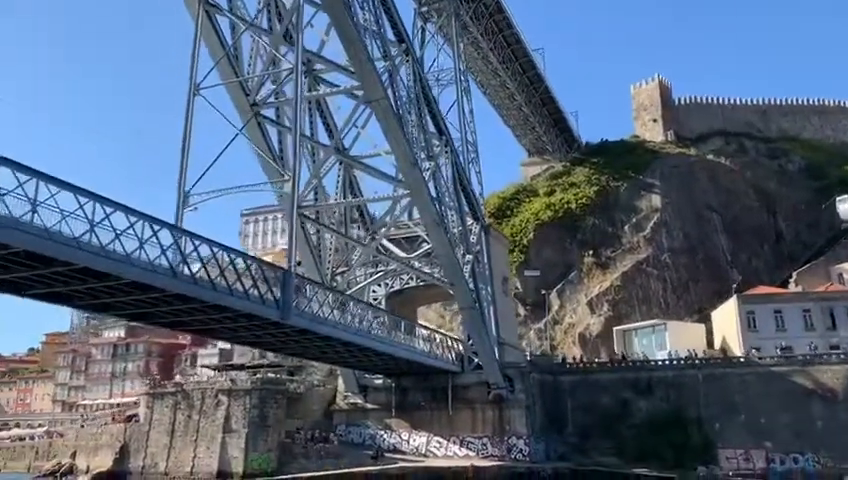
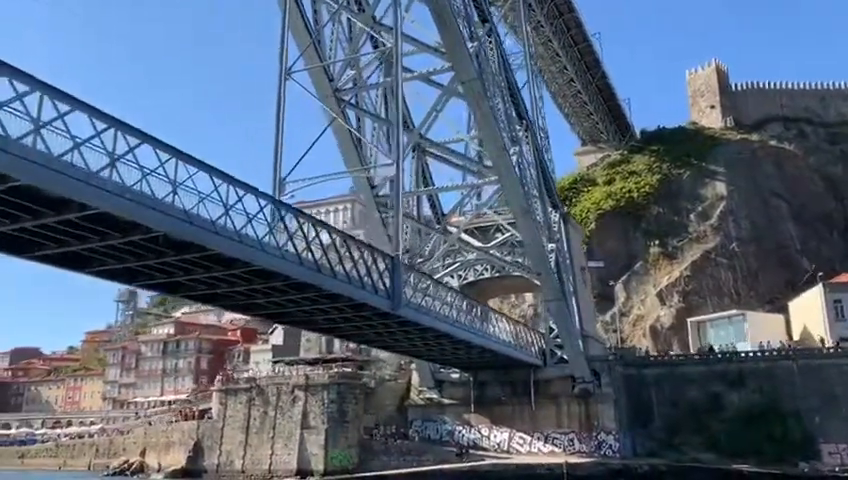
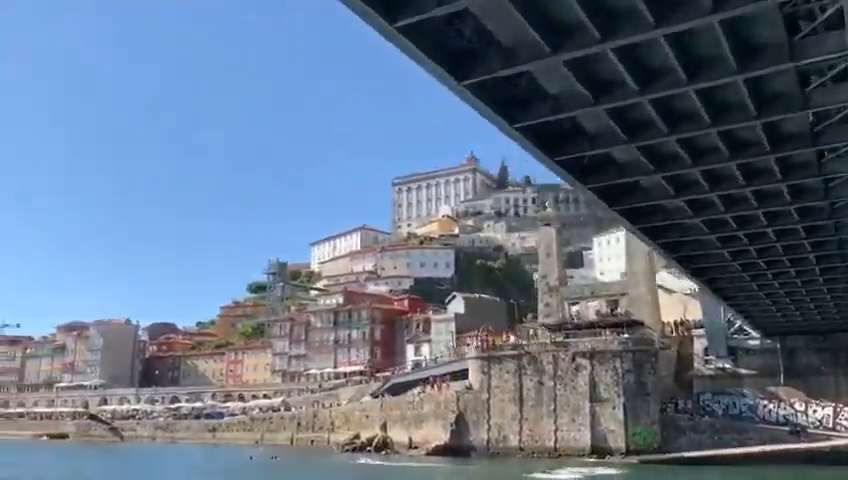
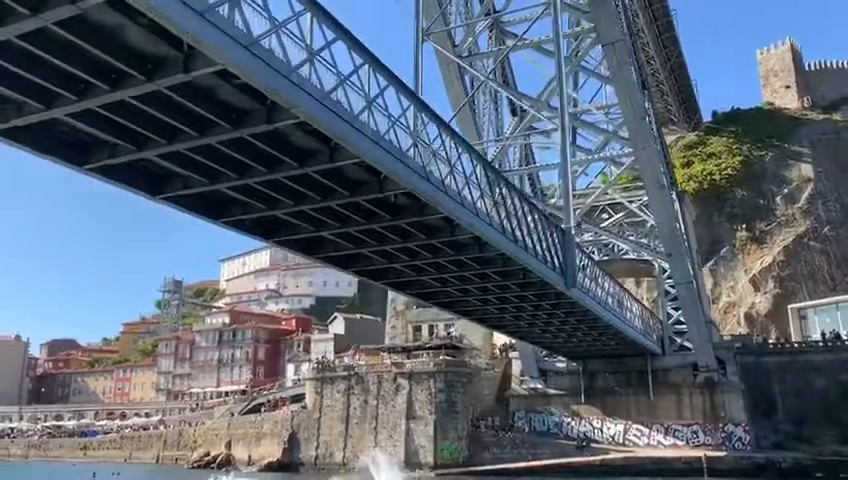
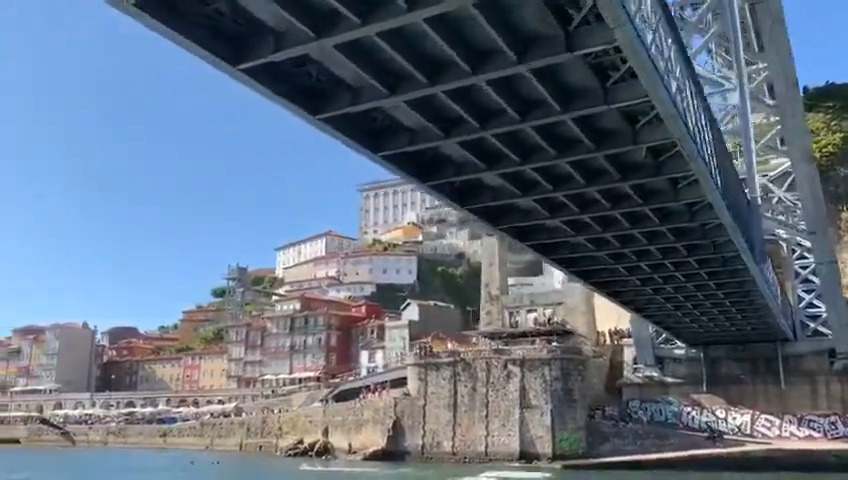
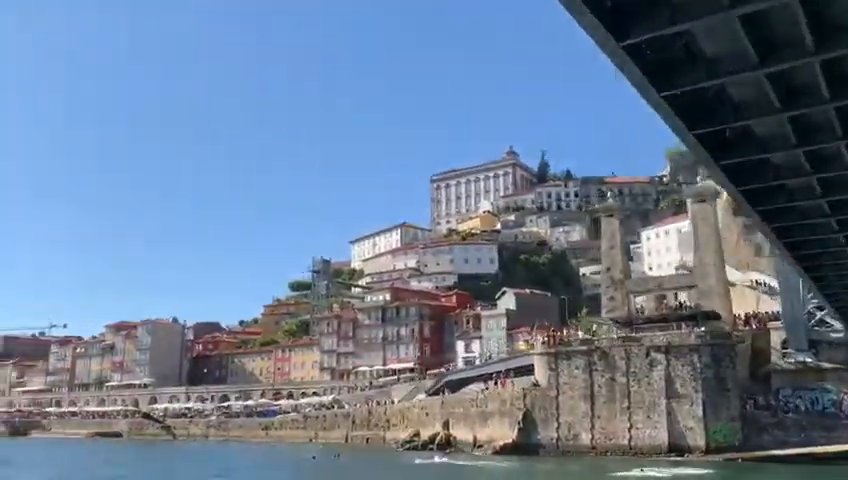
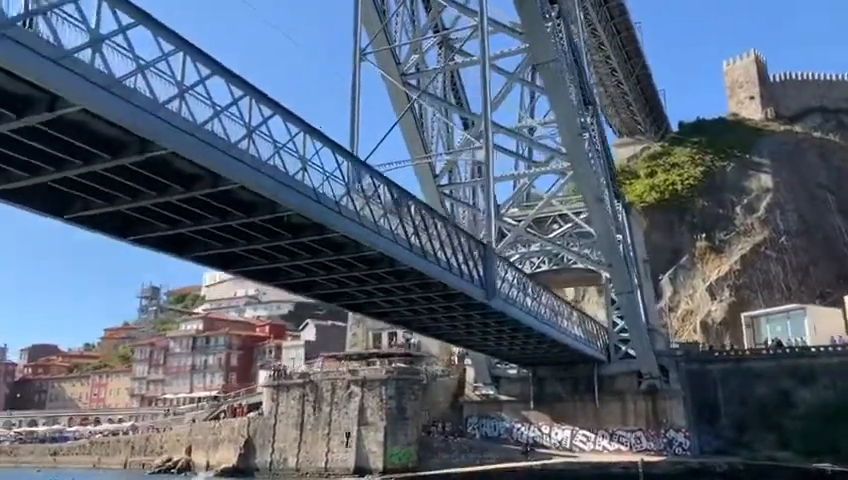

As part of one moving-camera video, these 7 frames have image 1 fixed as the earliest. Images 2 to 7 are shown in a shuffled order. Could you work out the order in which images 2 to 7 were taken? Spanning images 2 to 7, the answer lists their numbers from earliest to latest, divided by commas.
2, 7, 4, 5, 3, 6
